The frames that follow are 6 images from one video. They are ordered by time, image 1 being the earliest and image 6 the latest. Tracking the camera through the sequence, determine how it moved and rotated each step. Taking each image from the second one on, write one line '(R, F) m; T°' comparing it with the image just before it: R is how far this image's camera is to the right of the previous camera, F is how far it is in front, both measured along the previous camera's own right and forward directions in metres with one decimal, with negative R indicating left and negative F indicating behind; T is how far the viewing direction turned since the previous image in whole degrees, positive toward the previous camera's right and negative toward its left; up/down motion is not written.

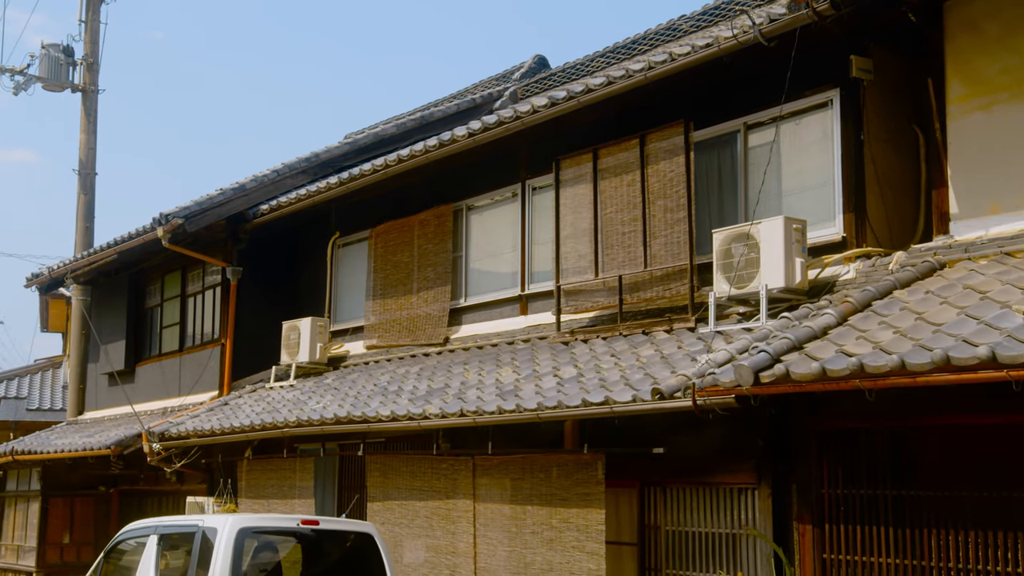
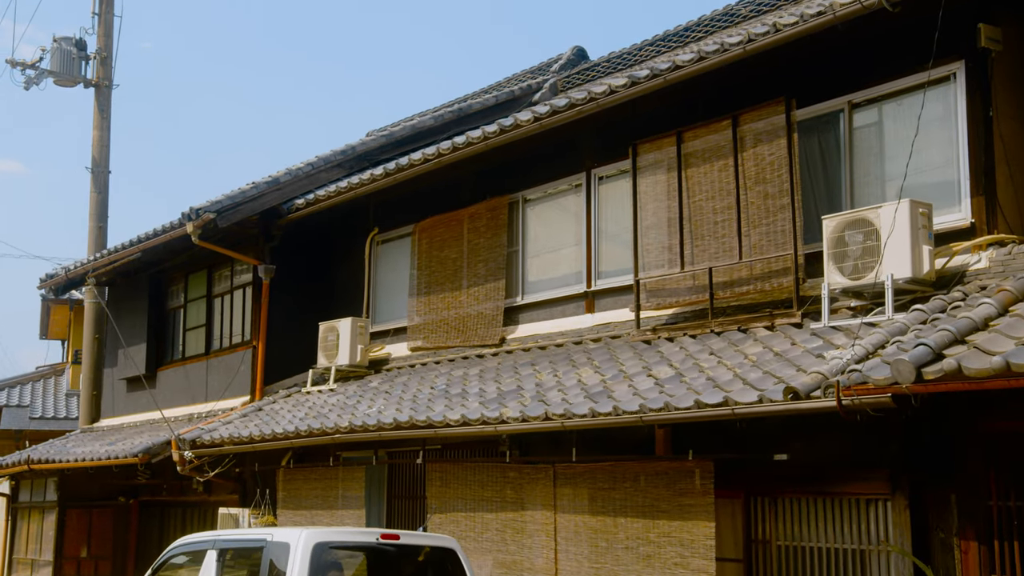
(-0.7, +0.7) m; 0°
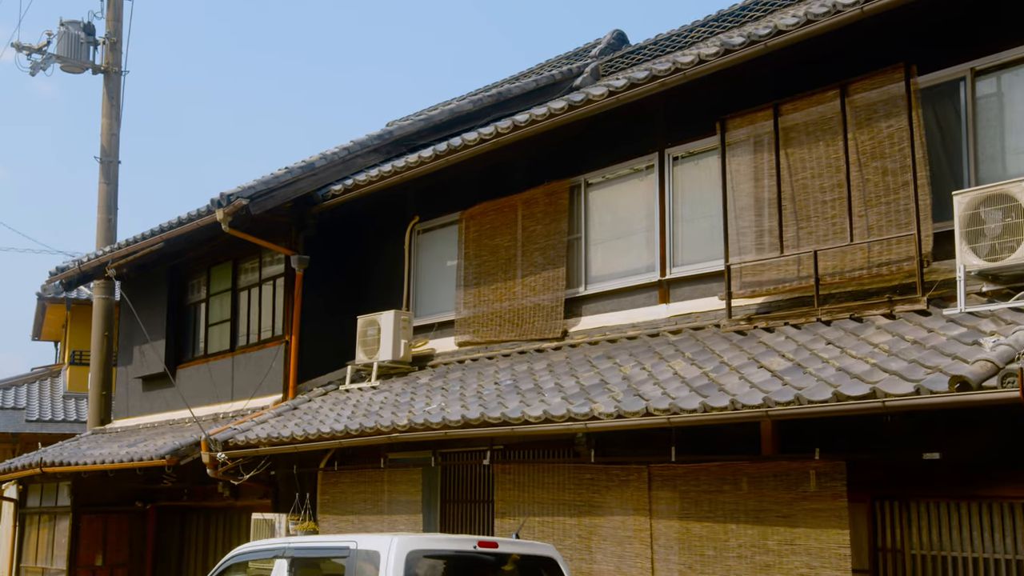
(-0.7, +0.7) m; +1°
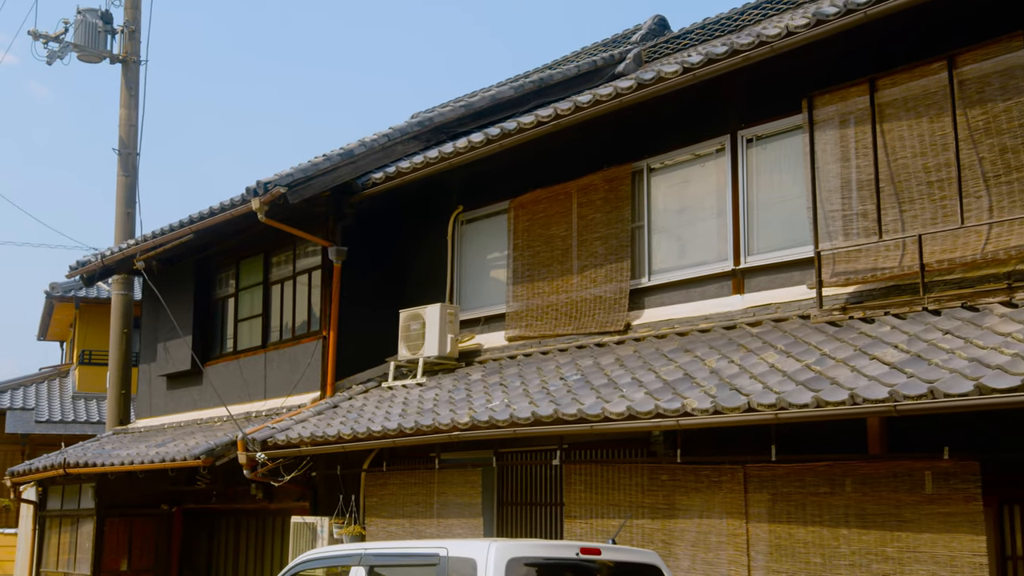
(-0.5, +0.5) m; 0°
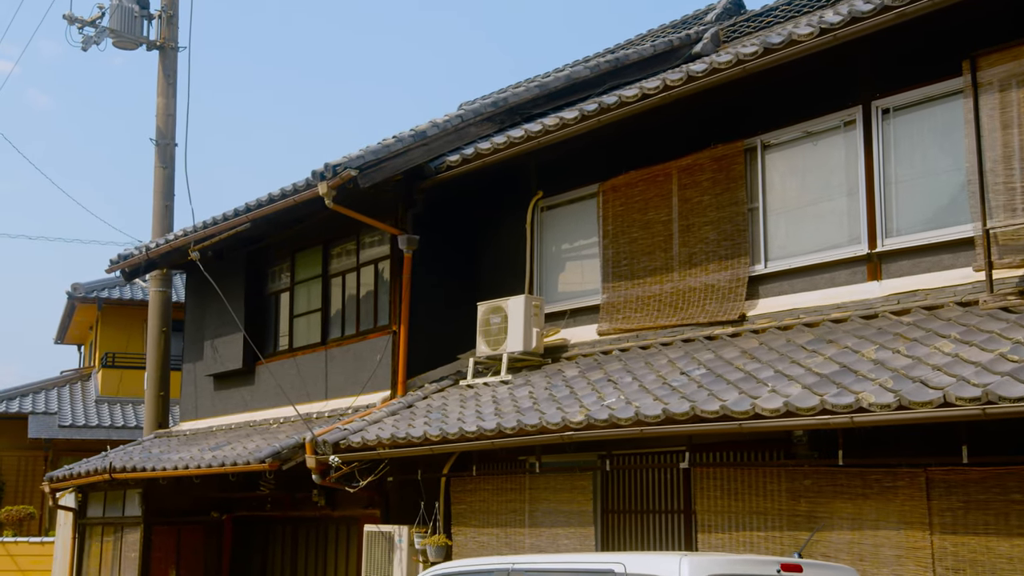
(-0.8, +0.8) m; 0°
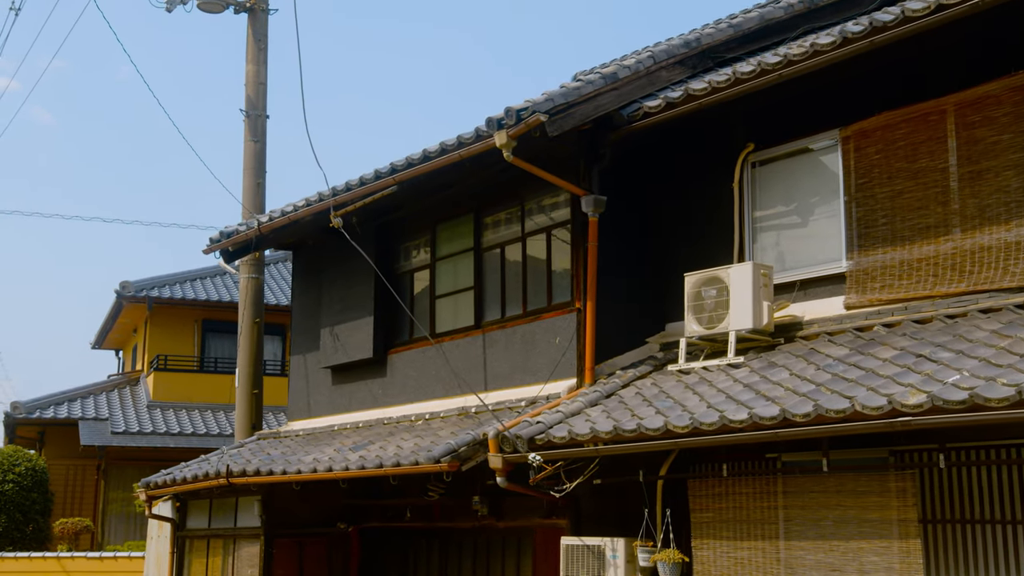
(-1.6, +1.7) m; 0°
